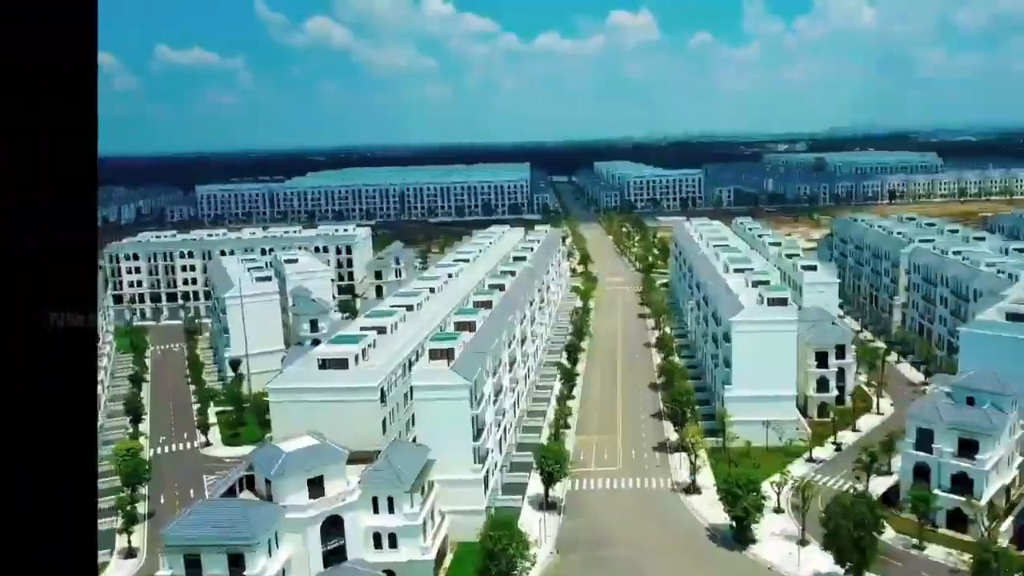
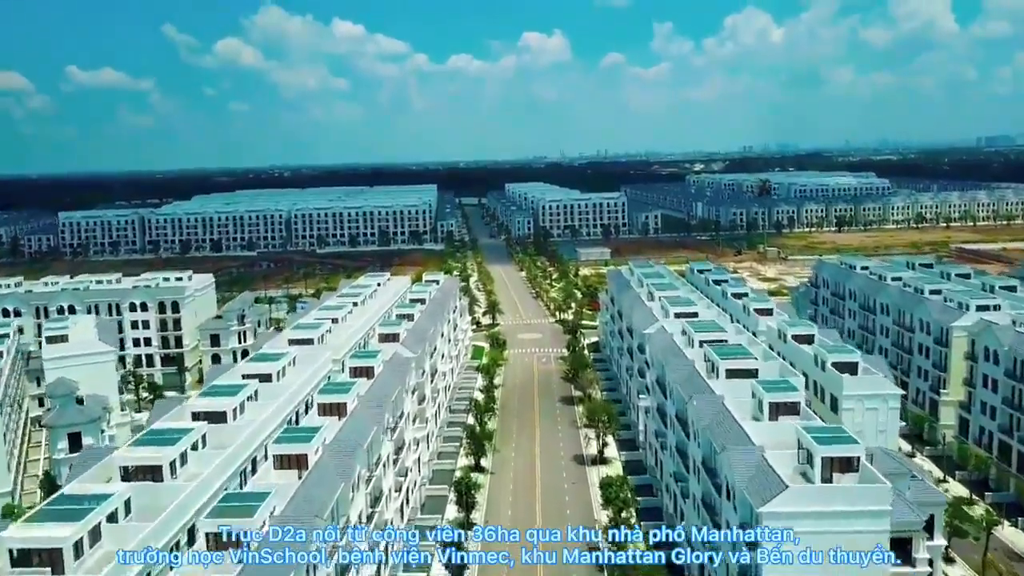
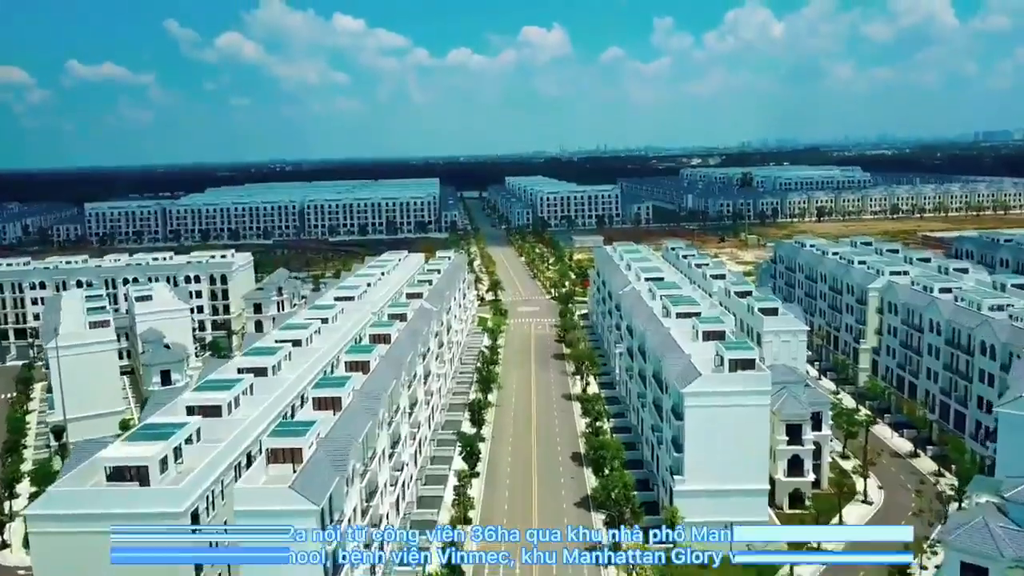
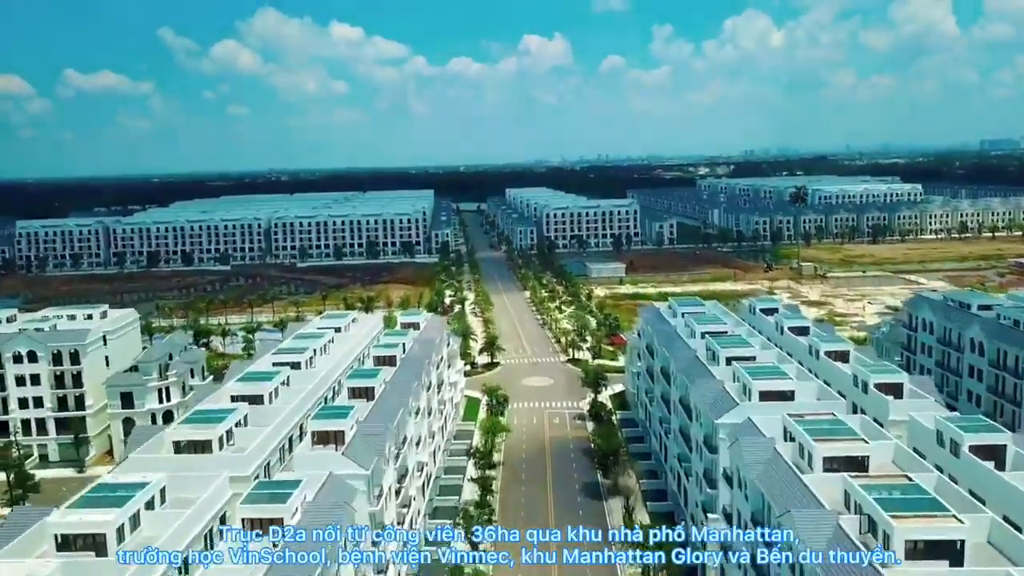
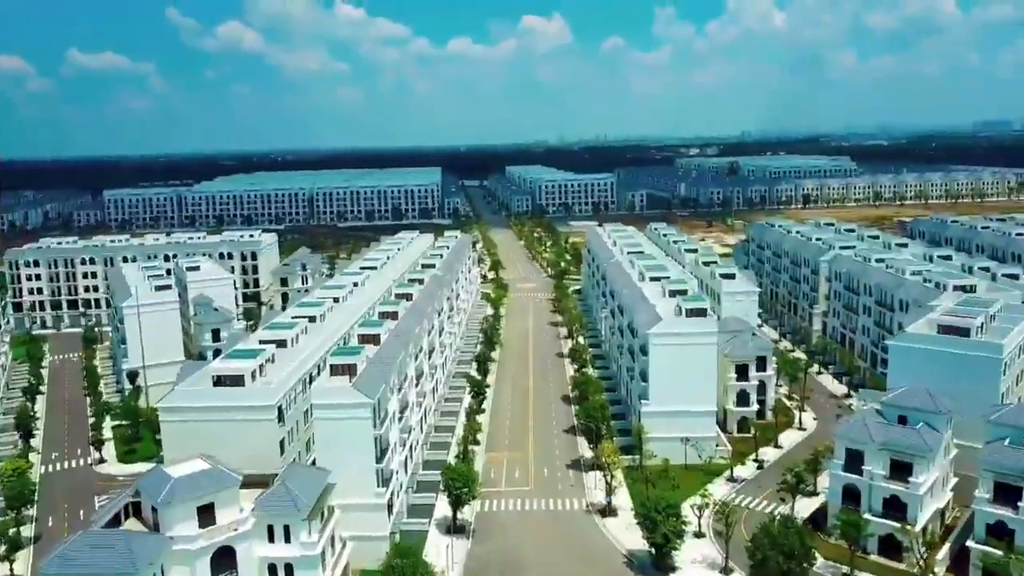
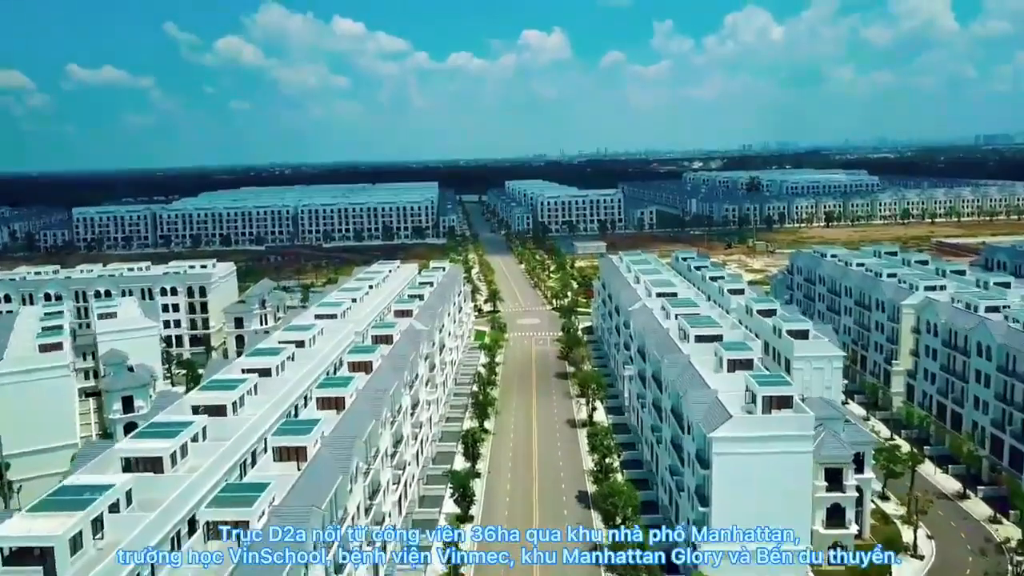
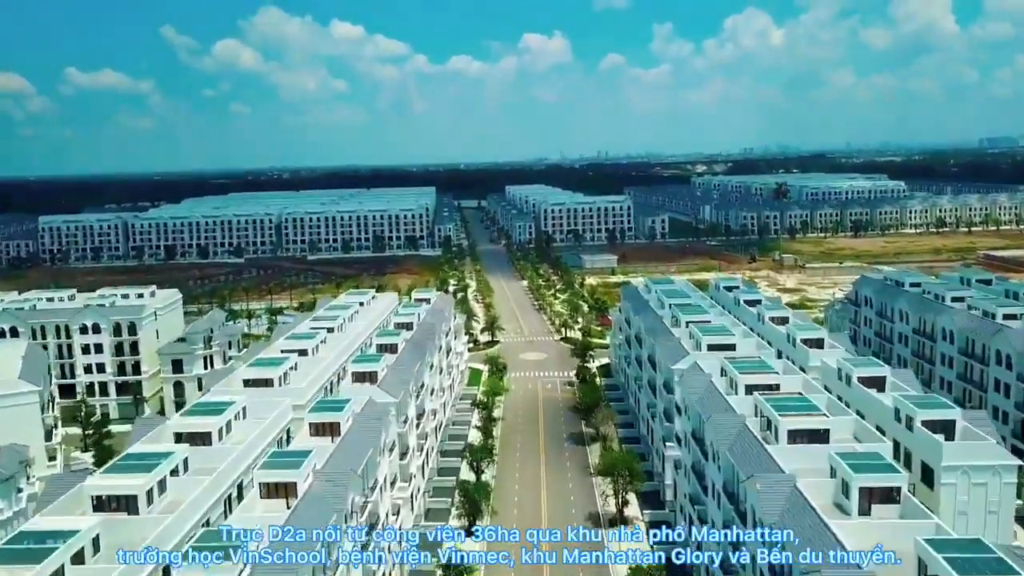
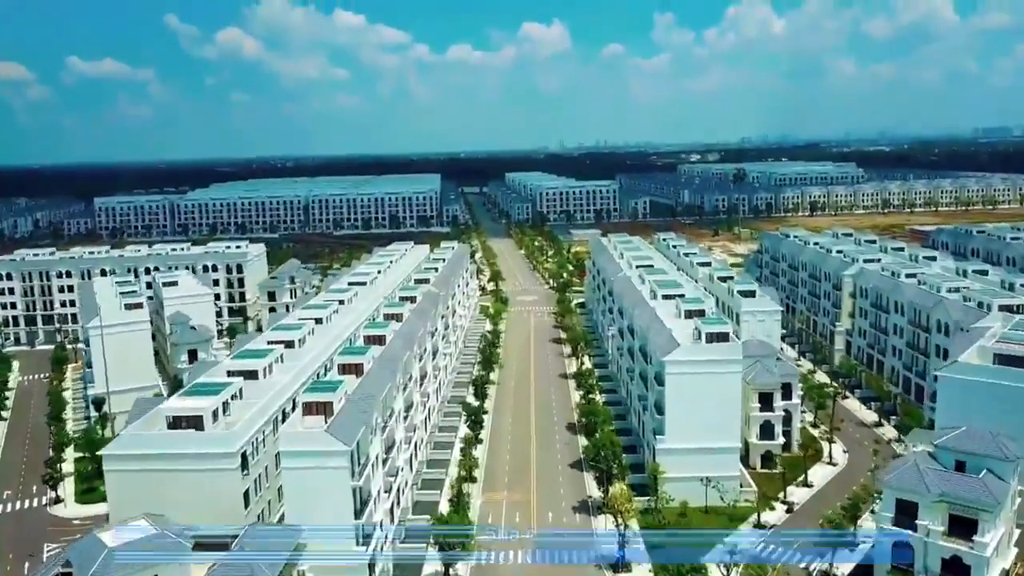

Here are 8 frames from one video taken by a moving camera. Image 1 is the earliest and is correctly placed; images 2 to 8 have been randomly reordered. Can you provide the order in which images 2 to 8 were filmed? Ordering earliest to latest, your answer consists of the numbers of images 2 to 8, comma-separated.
5, 8, 3, 6, 2, 7, 4
